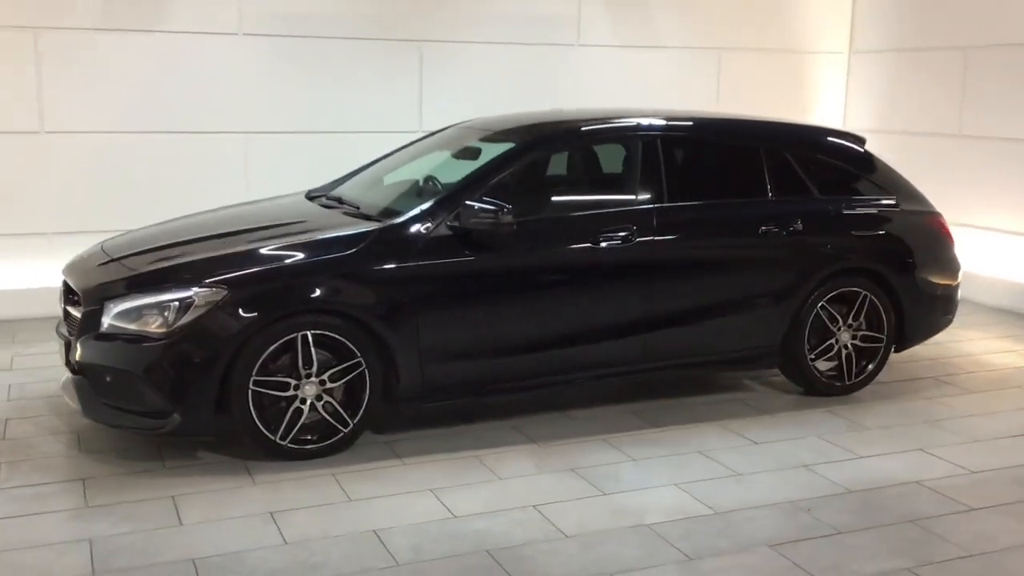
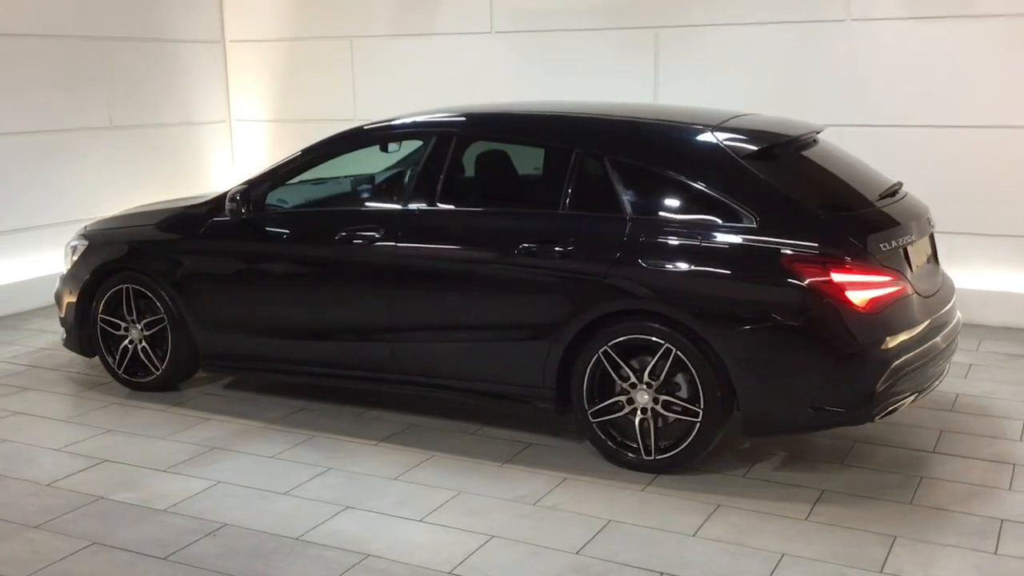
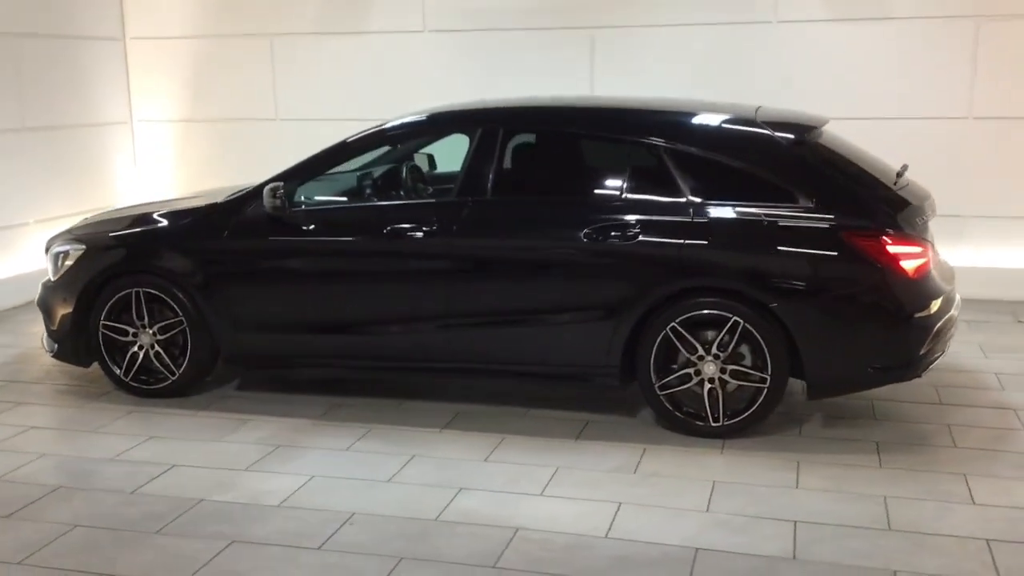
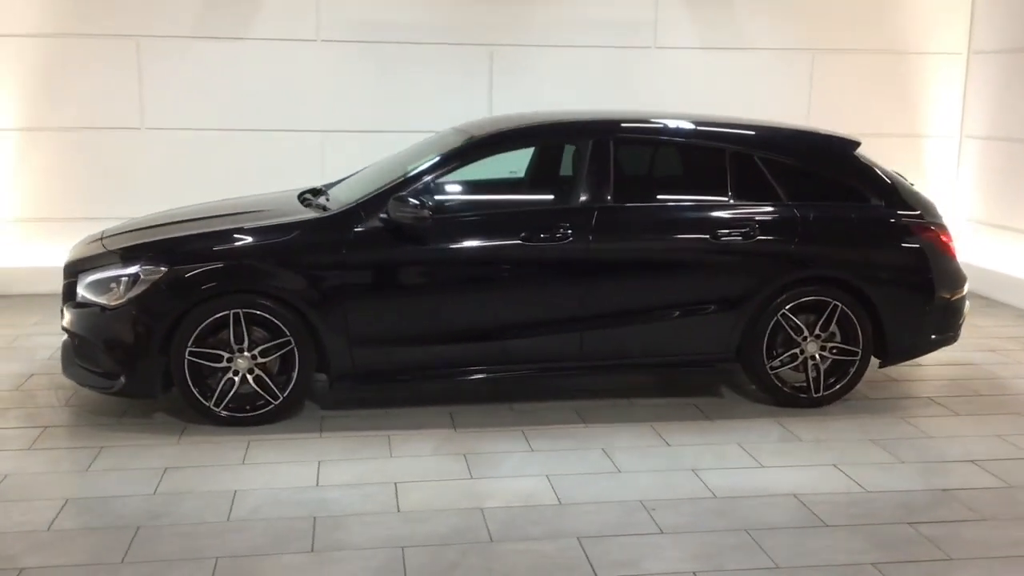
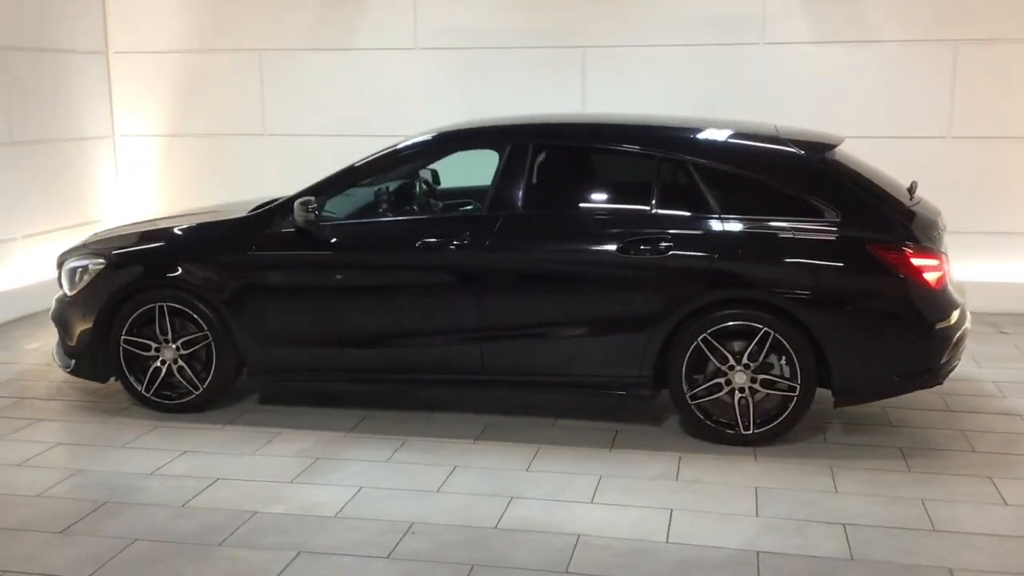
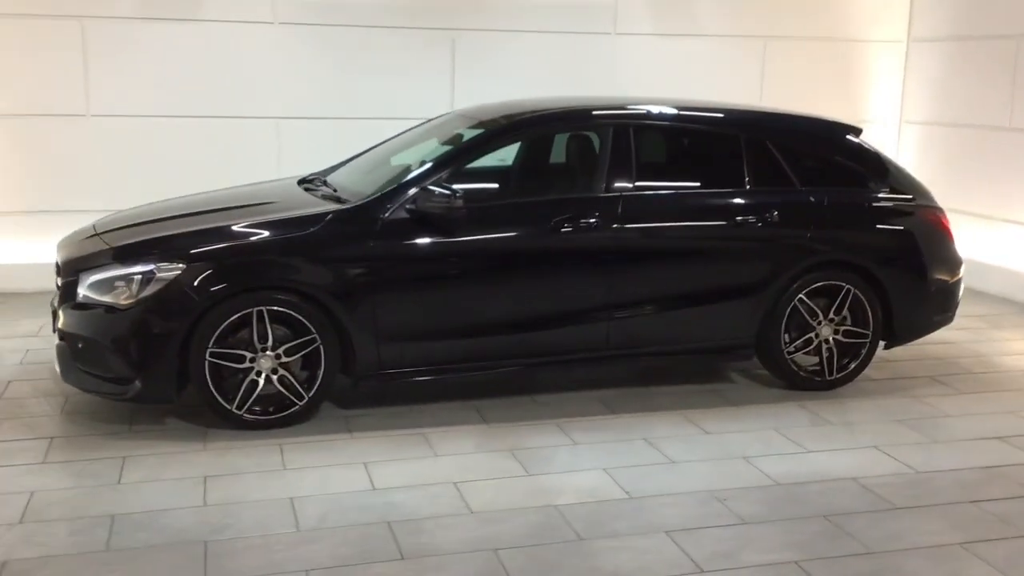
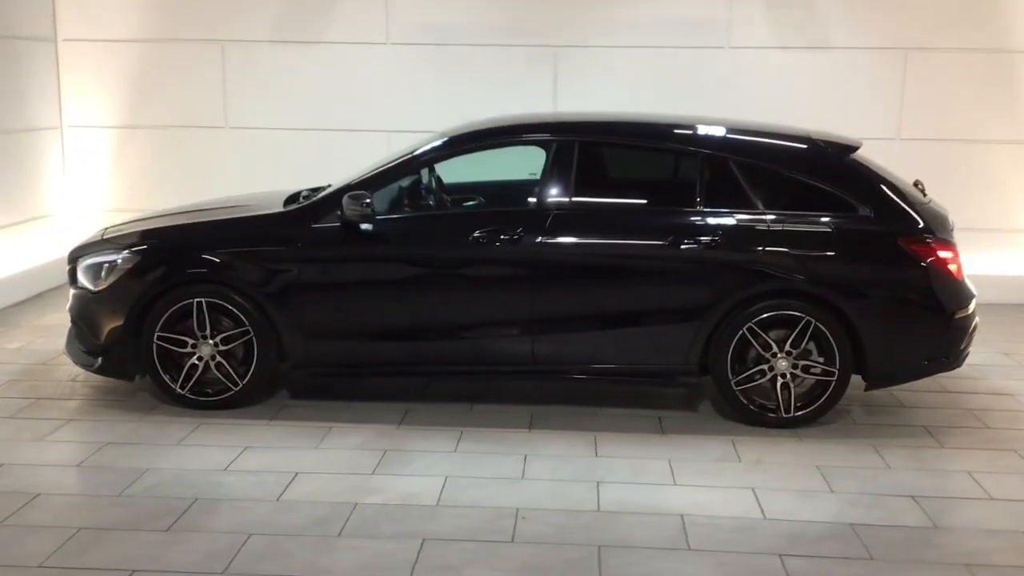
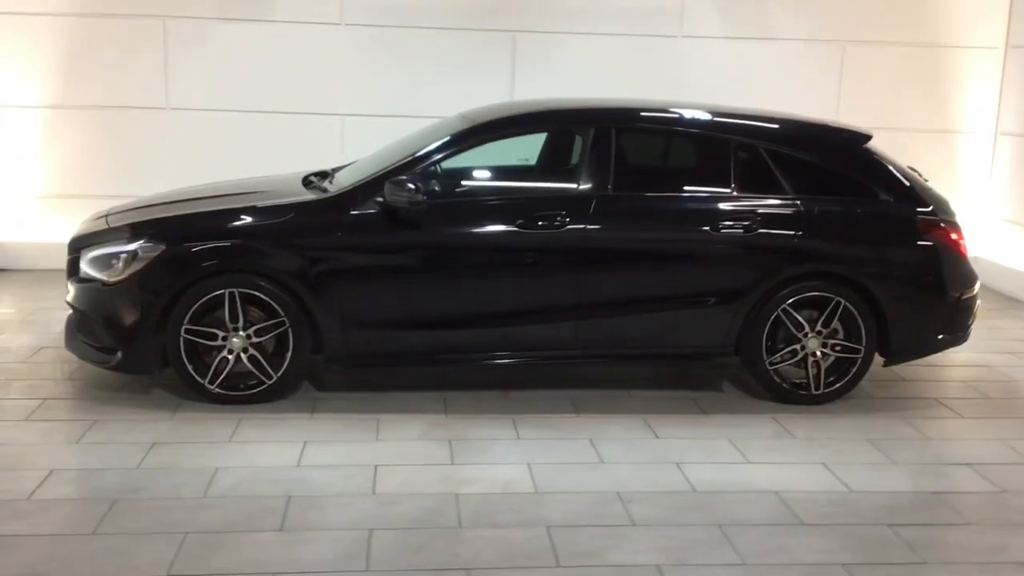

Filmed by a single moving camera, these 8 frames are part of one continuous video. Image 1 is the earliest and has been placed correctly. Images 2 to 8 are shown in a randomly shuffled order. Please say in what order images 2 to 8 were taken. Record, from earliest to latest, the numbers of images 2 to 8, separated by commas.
6, 4, 8, 7, 5, 3, 2
